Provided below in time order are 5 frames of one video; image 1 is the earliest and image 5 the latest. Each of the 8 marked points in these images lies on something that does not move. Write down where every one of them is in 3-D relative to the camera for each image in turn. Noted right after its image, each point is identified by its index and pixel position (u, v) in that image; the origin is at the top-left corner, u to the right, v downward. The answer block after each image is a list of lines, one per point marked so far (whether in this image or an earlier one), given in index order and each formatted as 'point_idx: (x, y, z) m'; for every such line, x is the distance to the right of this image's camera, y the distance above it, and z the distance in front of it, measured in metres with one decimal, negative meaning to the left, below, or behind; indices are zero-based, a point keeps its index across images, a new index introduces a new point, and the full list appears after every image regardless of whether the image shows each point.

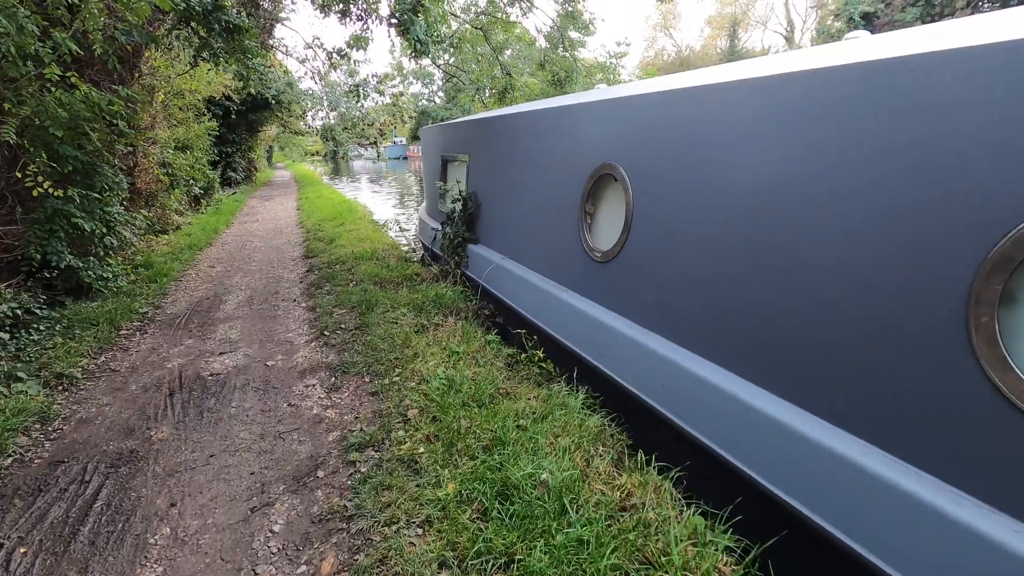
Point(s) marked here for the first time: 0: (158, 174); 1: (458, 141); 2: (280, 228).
0: (-6.3, +2.0, +9.4) m
1: (-0.6, +1.5, +5.6) m
2: (-4.5, +1.1, +10.4) m
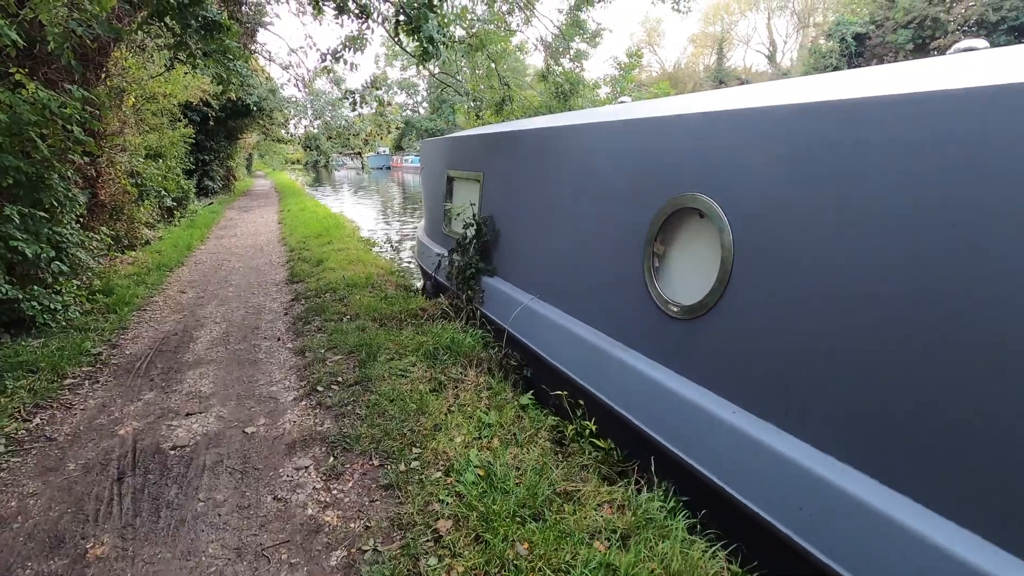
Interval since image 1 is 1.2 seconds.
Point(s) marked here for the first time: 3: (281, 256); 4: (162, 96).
0: (-6.2, +1.7, +8.5) m
1: (-0.4, +1.2, +4.9) m
2: (-4.5, +0.8, +9.6) m
3: (-3.6, +0.5, +8.3) m
4: (-7.0, +3.8, +10.6) m
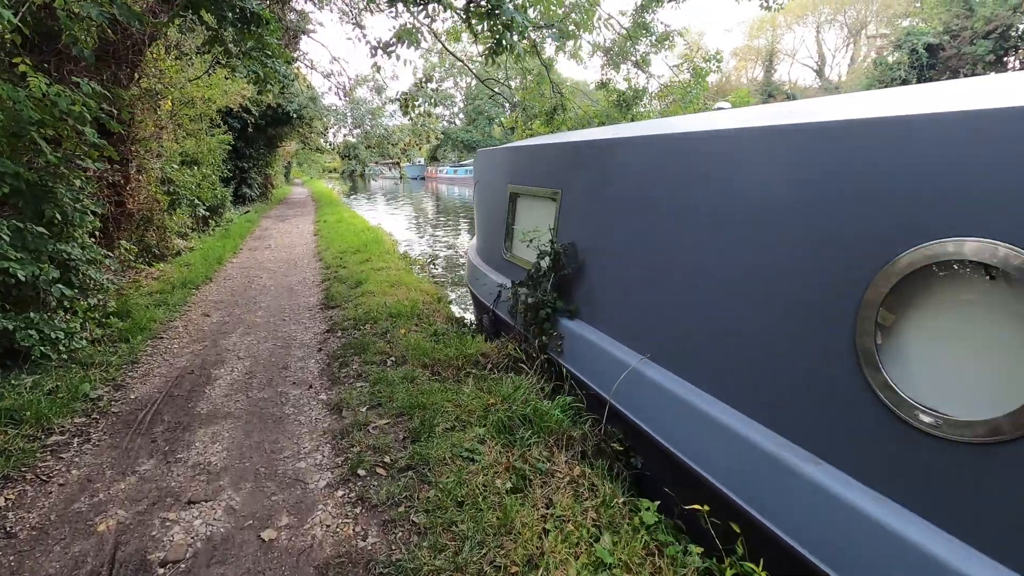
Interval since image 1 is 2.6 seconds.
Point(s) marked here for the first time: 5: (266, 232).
0: (-5.4, +1.4, +8.0) m
1: (+0.2, +0.9, +4.1) m
2: (-3.7, +0.5, +9.0) m
3: (-2.8, +0.2, +7.7) m
4: (-6.0, +3.6, +10.2) m
5: (-6.1, +1.4, +13.2) m
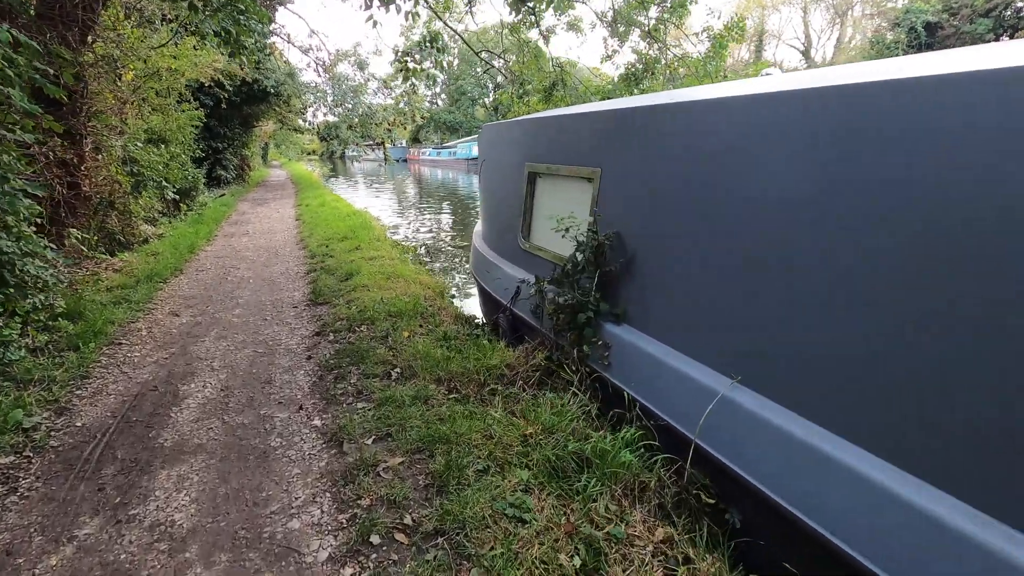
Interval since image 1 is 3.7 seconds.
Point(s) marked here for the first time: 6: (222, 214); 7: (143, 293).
0: (-5.3, +1.5, +7.1) m
1: (+0.4, +0.9, +3.4) m
2: (-3.6, +0.6, +8.2) m
3: (-2.8, +0.3, +6.9) m
4: (-6.0, +3.8, +9.3) m
5: (-6.2, +1.6, +12.3) m
6: (-6.5, +1.7, +12.0) m
7: (-3.6, -0.1, +5.2) m
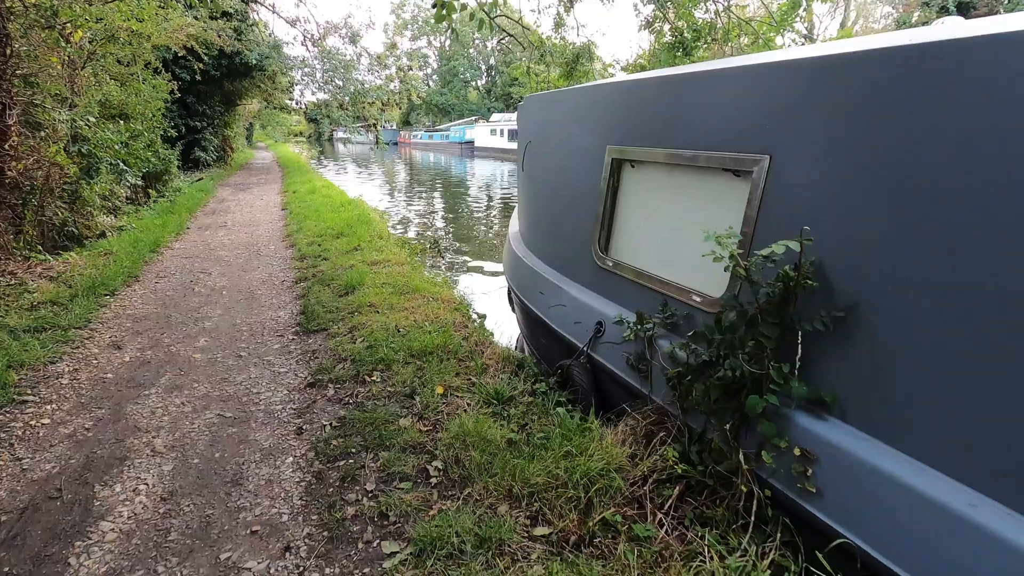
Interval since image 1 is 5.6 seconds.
0: (-5.0, +1.5, +5.8) m
1: (+0.8, +0.7, +2.2) m
2: (-3.3, +0.5, +6.9) m
3: (-2.4, +0.2, +5.7) m
4: (-5.7, +3.7, +7.8) m
5: (-5.9, +1.7, +10.9) m
6: (-6.2, +1.7, +10.6) m
7: (-3.2, -0.2, +4.0) m
